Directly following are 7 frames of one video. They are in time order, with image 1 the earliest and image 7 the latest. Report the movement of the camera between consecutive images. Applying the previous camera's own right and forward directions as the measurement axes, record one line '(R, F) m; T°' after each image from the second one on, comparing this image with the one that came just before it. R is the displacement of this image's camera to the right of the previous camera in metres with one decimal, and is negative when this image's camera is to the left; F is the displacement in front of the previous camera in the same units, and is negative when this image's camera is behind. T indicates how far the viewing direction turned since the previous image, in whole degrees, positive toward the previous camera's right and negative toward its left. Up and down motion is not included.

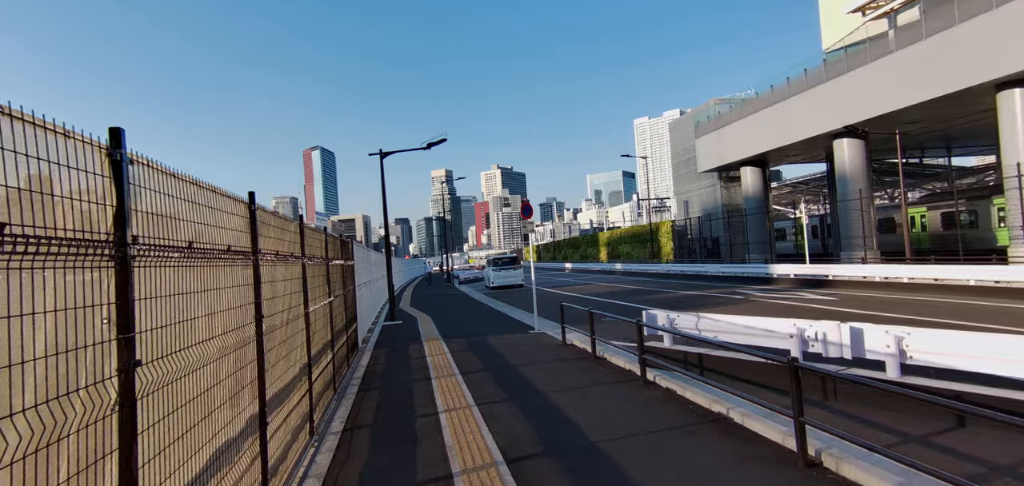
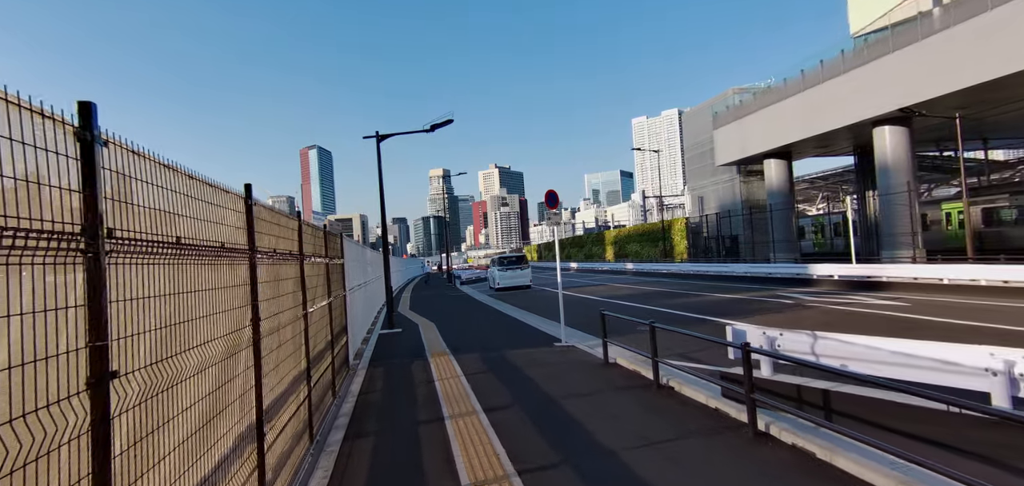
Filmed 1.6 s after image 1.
(-0.5, +2.1) m; 0°
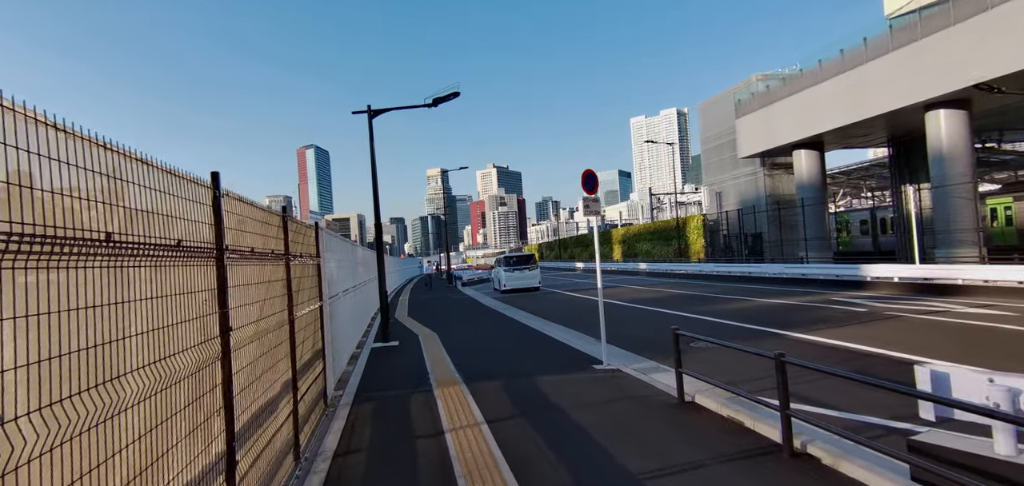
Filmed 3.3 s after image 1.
(-0.5, +2.3) m; 0°
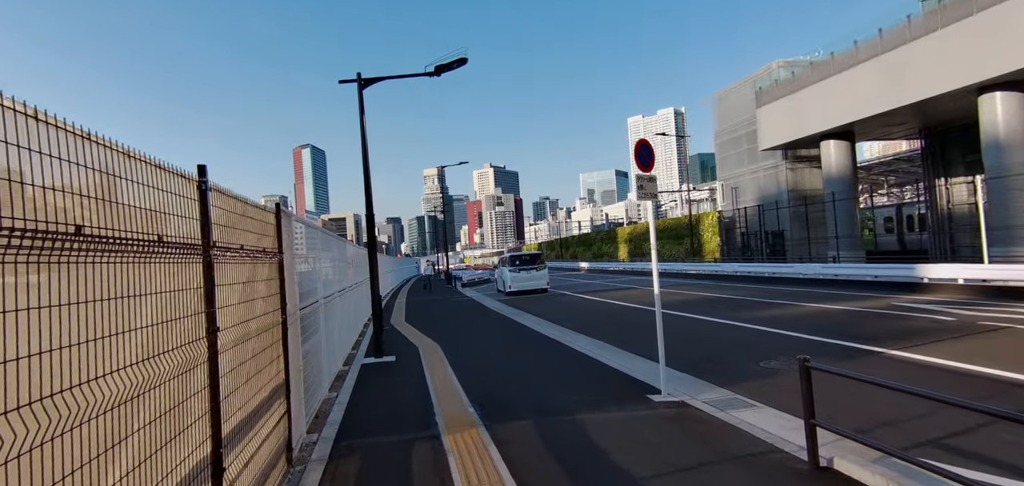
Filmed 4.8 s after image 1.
(-0.5, +2.0) m; 0°
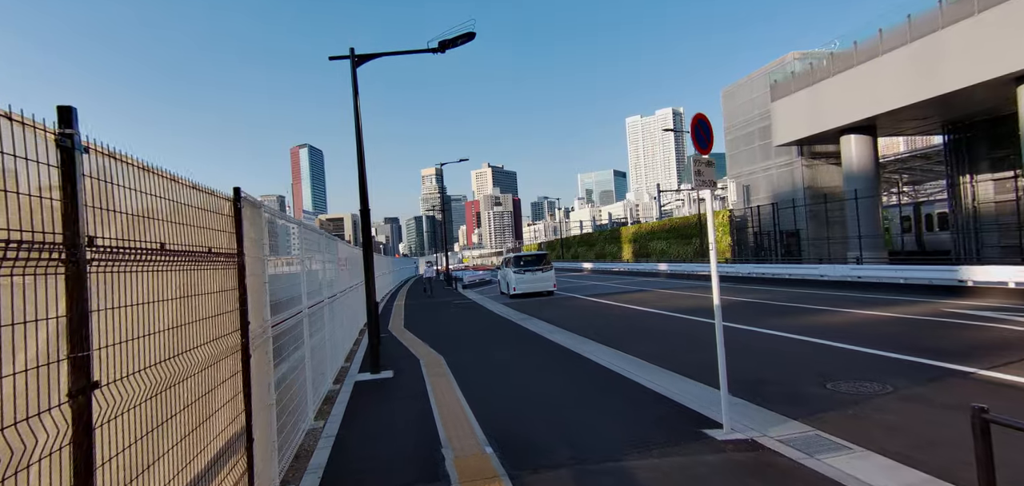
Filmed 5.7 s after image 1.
(-0.3, +1.2) m; 0°
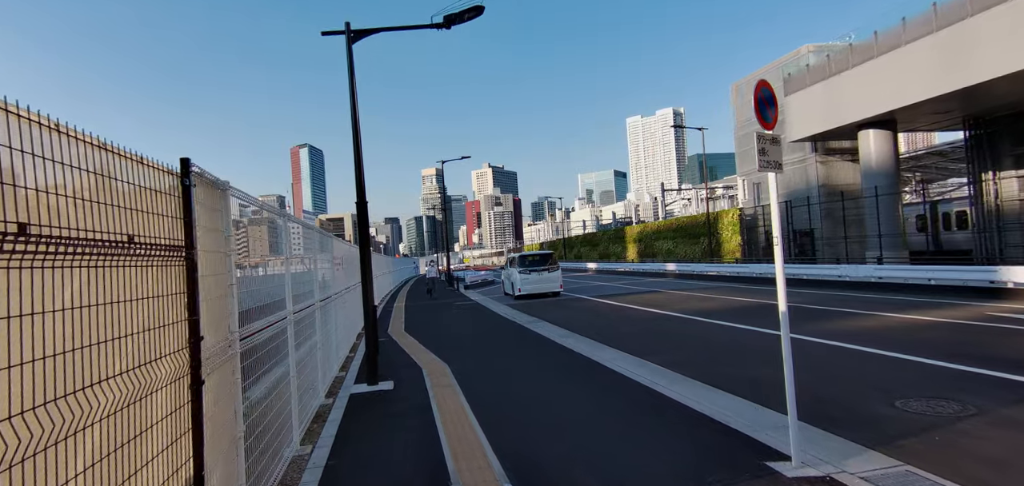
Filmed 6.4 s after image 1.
(-0.2, +0.9) m; 0°
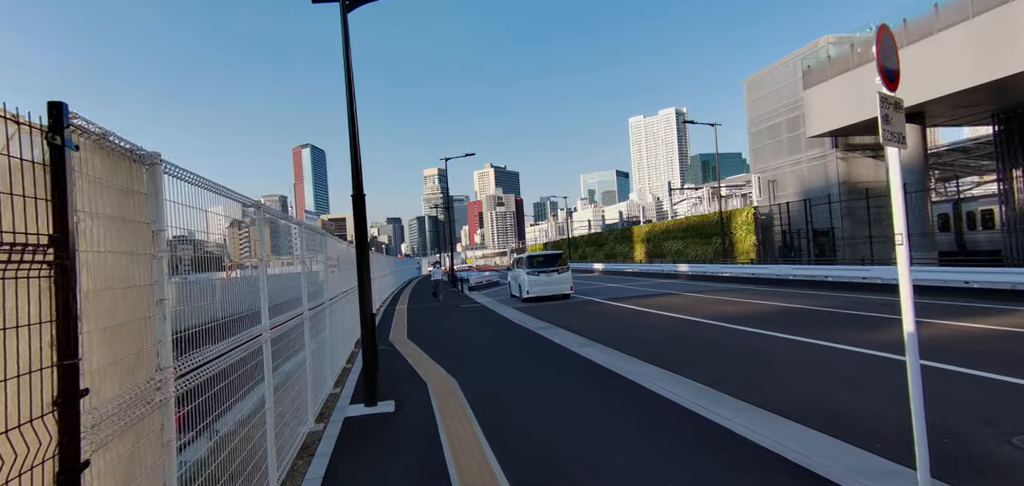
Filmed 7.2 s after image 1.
(-0.2, +1.0) m; 0°
